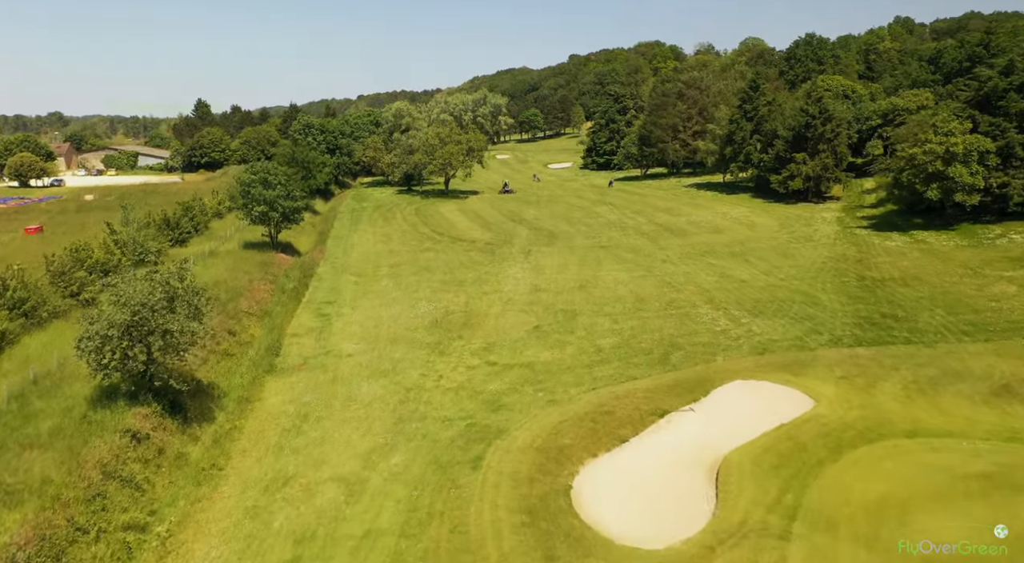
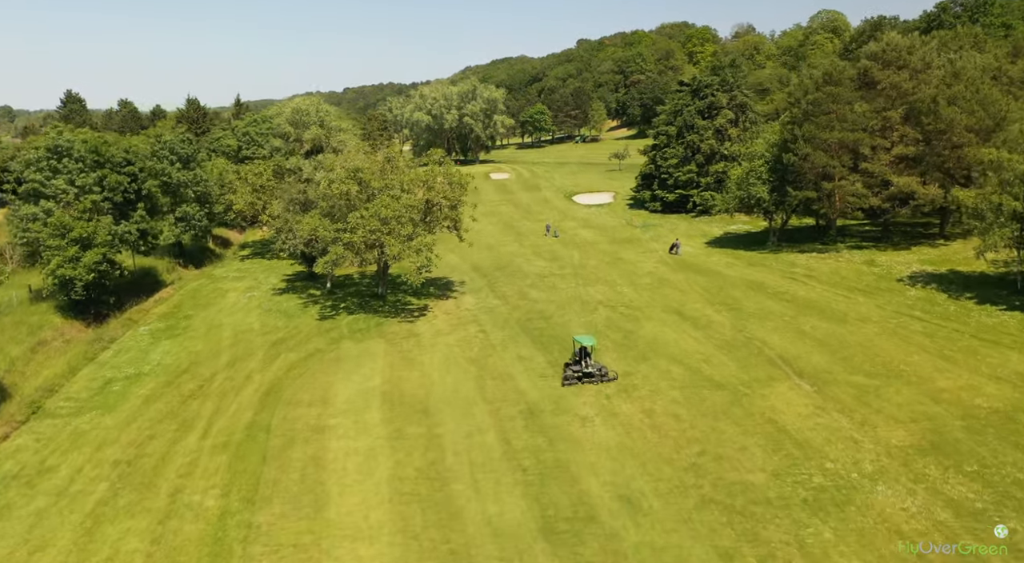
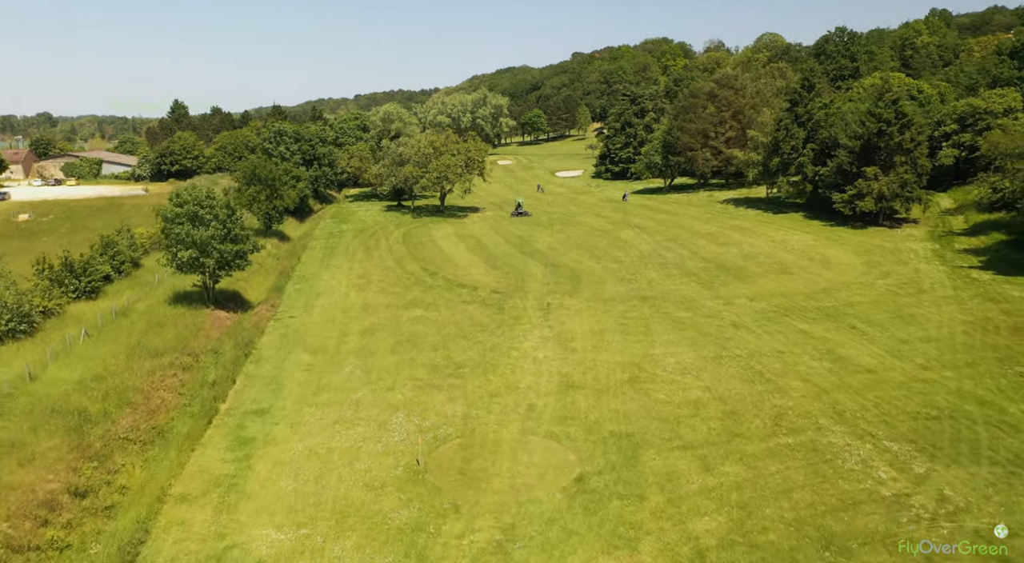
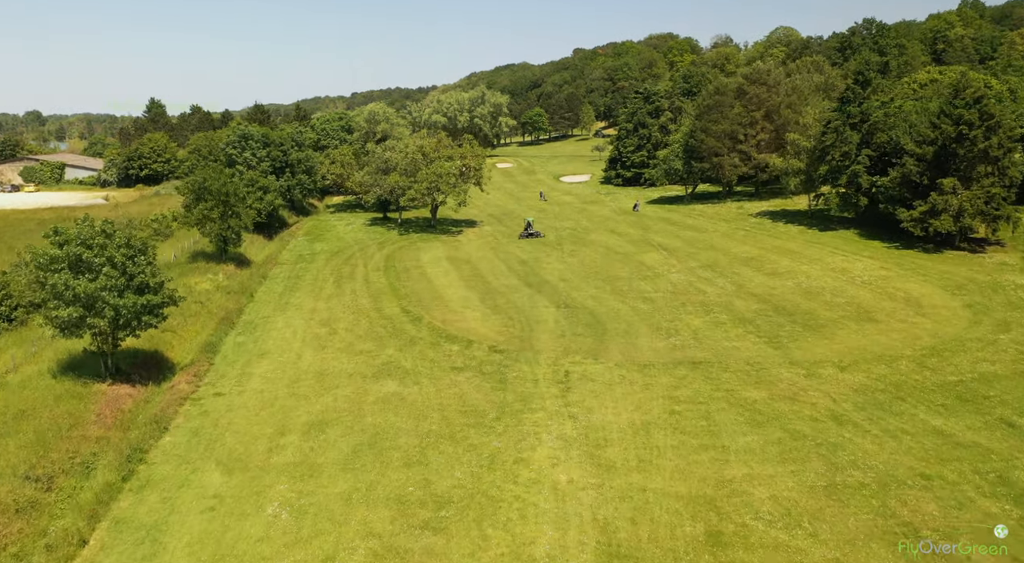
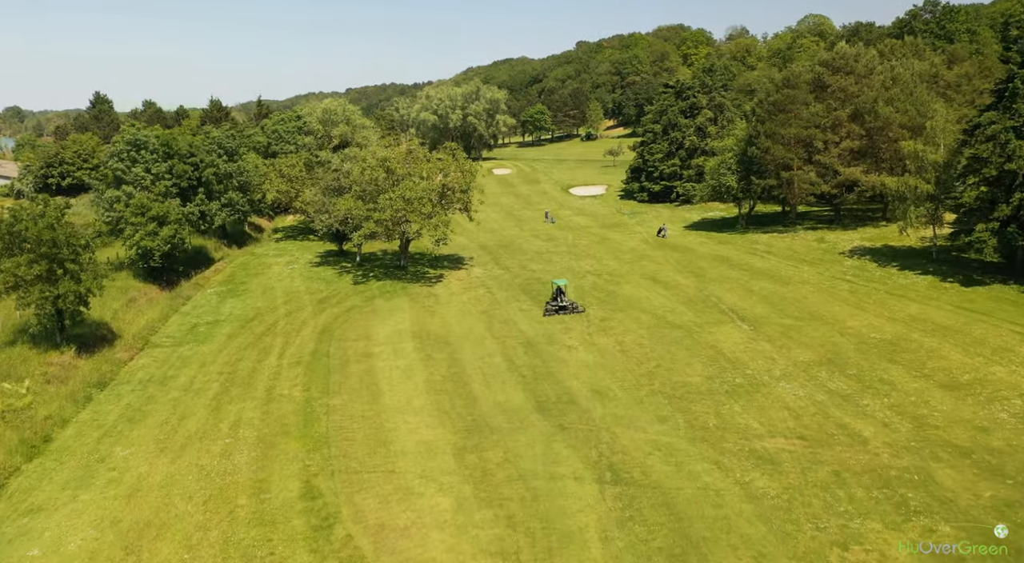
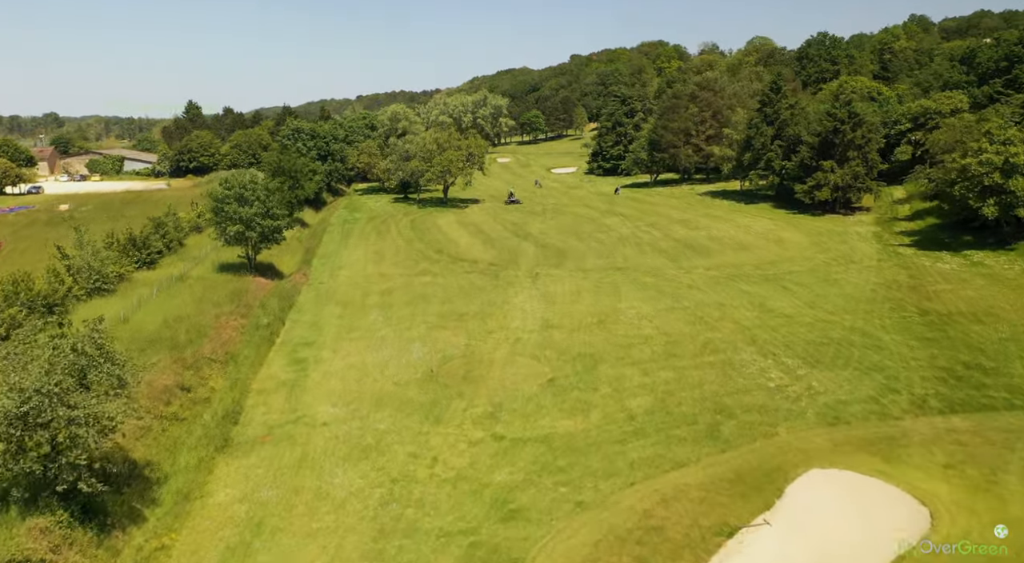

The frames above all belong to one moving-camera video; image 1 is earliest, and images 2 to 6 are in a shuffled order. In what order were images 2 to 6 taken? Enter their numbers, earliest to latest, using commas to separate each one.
6, 3, 4, 5, 2
